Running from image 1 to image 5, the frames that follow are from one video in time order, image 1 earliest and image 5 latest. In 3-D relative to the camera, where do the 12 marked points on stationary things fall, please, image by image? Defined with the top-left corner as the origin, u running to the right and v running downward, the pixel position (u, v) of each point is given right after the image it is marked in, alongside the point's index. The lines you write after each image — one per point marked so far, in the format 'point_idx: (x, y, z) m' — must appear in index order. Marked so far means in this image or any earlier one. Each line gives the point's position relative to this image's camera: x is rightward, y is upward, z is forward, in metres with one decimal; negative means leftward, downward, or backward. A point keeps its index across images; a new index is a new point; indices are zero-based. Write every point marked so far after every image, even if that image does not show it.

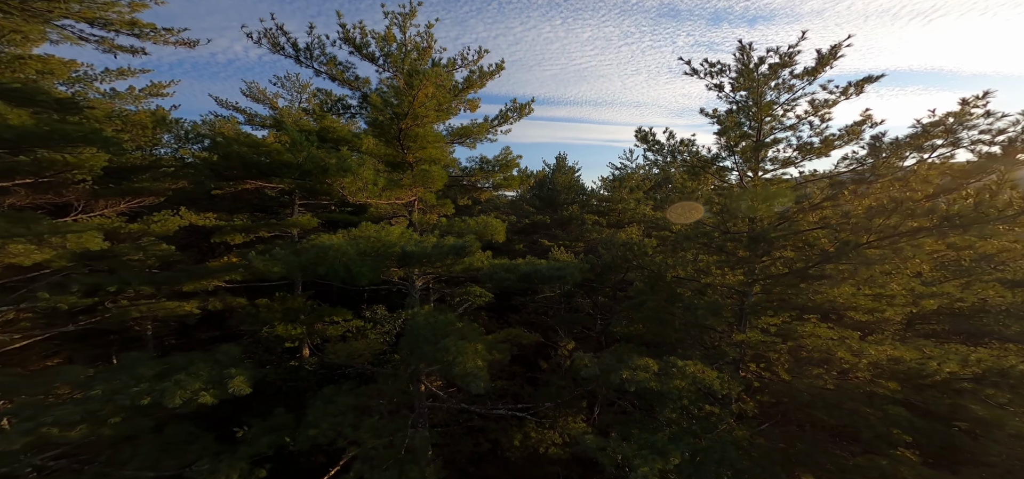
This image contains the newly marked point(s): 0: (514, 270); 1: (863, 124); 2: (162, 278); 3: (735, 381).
0: (0.0, -0.7, +9.7) m
1: (+6.1, +2.0, +7.5) m
2: (-6.6, -0.7, +8.2) m
3: (+3.4, -2.2, +6.9) m
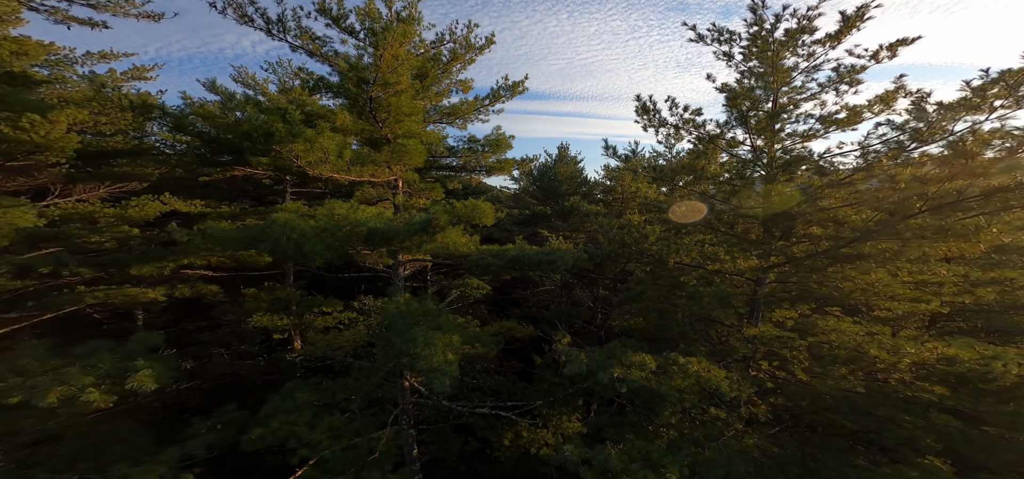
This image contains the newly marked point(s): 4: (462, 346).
0: (-0.2, -0.3, +8.9) m
1: (+5.8, +2.2, +6.5) m
2: (-6.8, -0.4, +7.4) m
3: (+3.1, -1.9, +6.0) m
4: (-0.9, -1.6, +6.5) m
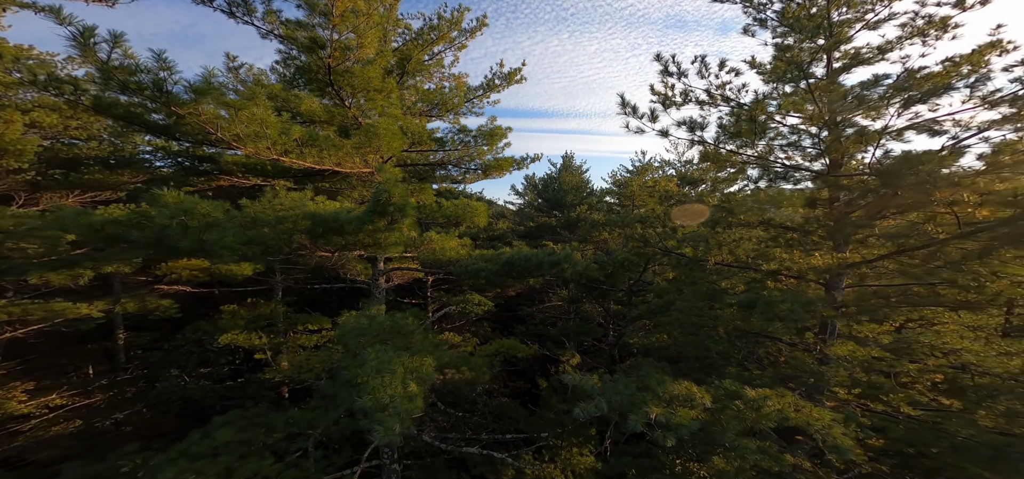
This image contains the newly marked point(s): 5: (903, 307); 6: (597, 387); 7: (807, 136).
0: (-0.3, -0.4, +7.5) m
1: (+5.7, +2.4, +5.1) m
2: (-6.9, -0.4, +6.0) m
3: (+3.1, -1.8, +4.4) m
4: (-1.0, -1.5, +5.0) m
5: (+4.2, -0.7, +4.7) m
6: (+1.0, -1.8, +5.1) m
7: (+3.7, +1.3, +5.3) m
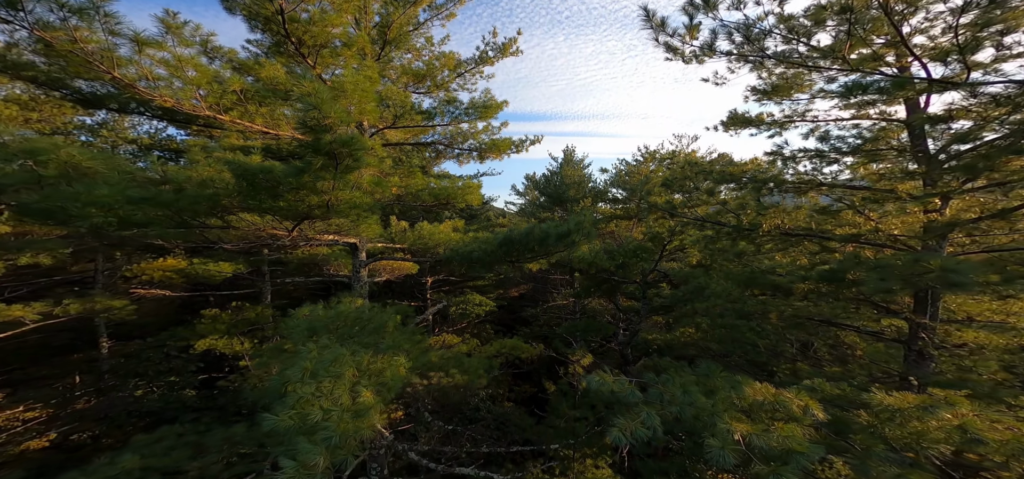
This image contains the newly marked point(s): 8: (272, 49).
0: (-0.3, 0.0, +6.3) m
1: (+5.7, +2.8, +4.0) m
2: (-6.9, -0.2, +4.9) m
3: (+3.1, -1.4, +3.3) m
4: (-0.9, -1.2, +3.8) m
5: (+4.2, -0.3, +3.5) m
6: (+1.0, -1.4, +4.0) m
7: (+3.6, +1.7, +4.2) m
8: (-3.1, +2.7, +5.9) m
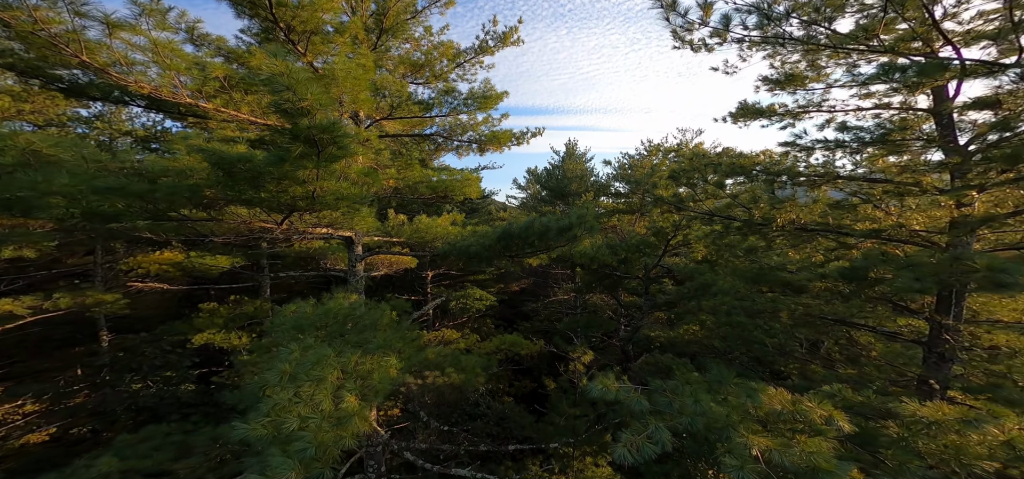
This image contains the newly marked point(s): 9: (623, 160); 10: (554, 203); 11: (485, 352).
0: (-0.3, 0.0, +6.1) m
1: (+5.7, +2.8, +3.7) m
2: (-6.9, -0.1, +4.8) m
3: (+3.1, -1.3, +3.1) m
4: (-1.0, -1.1, +3.7) m
5: (+4.1, -0.3, +3.3) m
6: (+1.0, -1.3, +3.8) m
7: (+3.6, +1.7, +4.0) m
8: (-3.1, +2.8, +5.7) m
9: (+4.1, +3.0, +15.8) m
10: (+1.7, +1.7, +18.3) m
11: (-0.4, -1.8, +7.0) m
